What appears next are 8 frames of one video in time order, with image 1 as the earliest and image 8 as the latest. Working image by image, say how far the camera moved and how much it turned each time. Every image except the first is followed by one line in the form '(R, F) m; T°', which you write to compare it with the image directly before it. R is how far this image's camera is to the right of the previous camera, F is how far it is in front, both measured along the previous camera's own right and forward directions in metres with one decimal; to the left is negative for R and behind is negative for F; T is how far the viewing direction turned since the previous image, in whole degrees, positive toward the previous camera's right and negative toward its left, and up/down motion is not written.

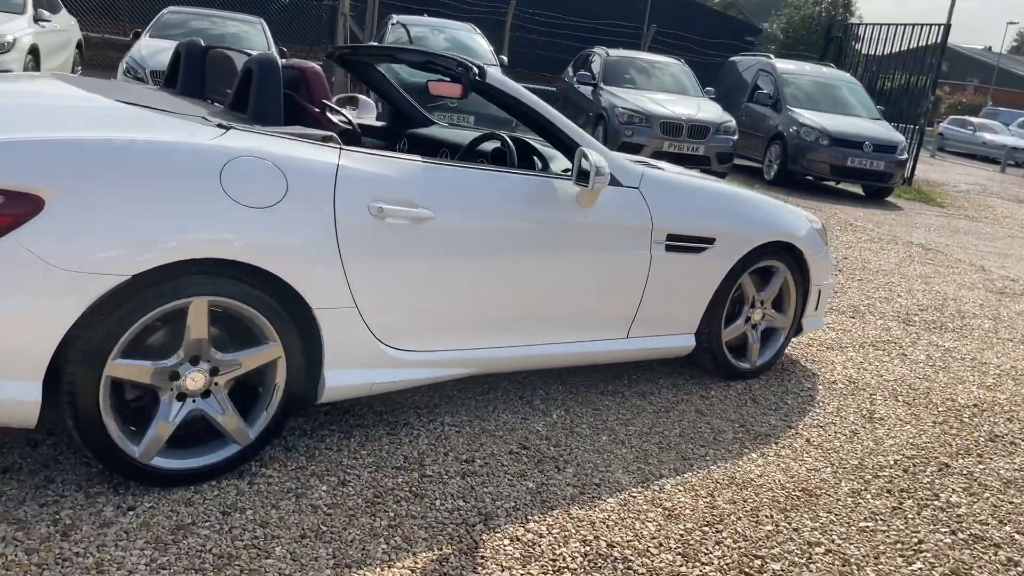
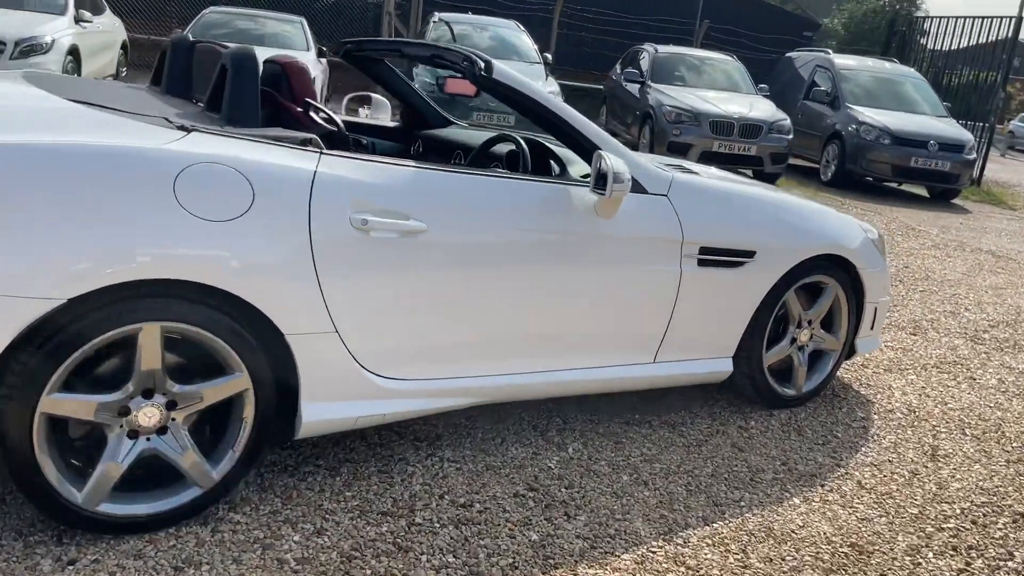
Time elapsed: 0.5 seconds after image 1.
(+0.2, +0.4) m; -3°
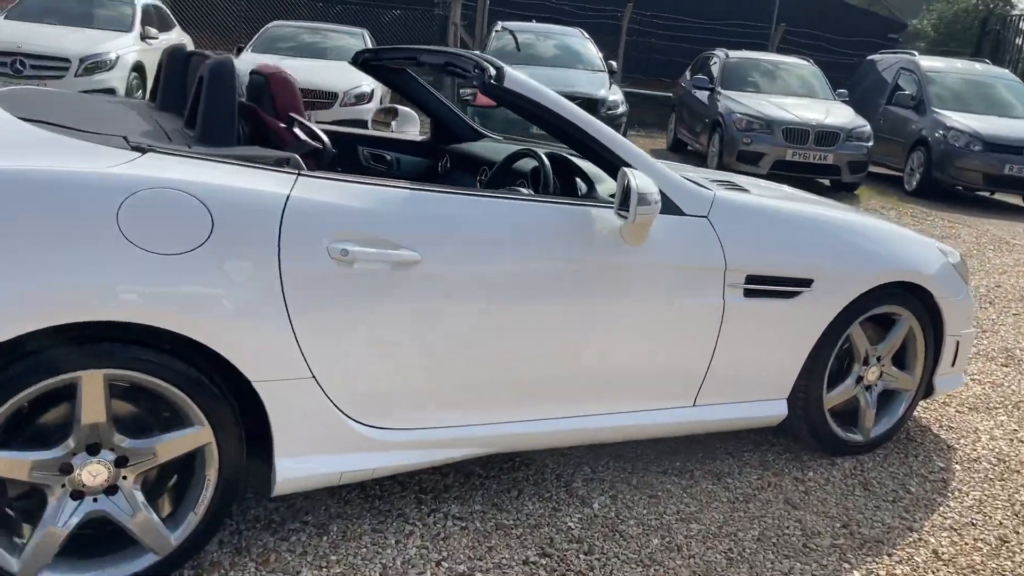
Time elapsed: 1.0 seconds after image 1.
(+0.2, +0.4) m; -5°
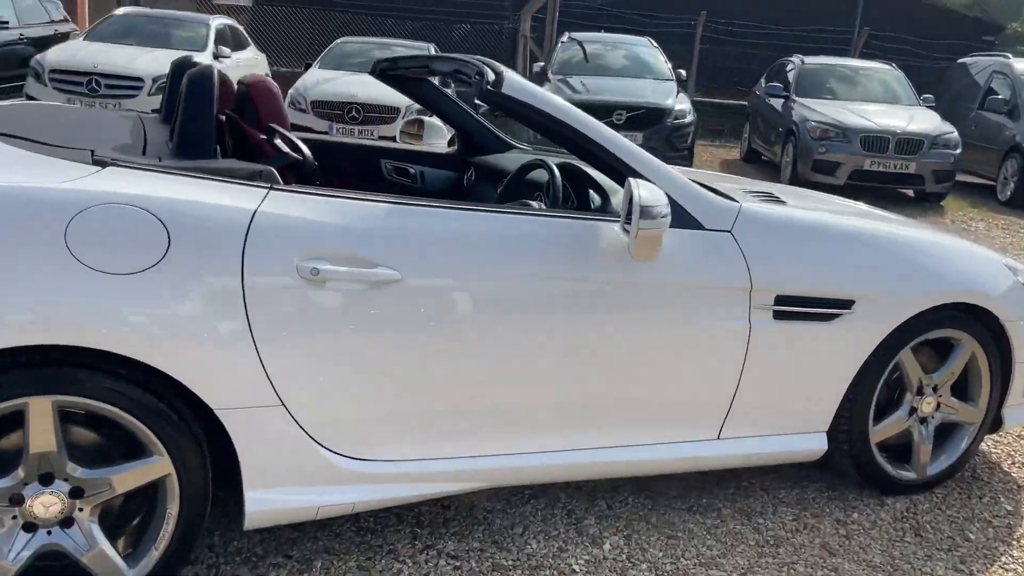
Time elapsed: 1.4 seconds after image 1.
(+0.2, +0.2) m; -5°
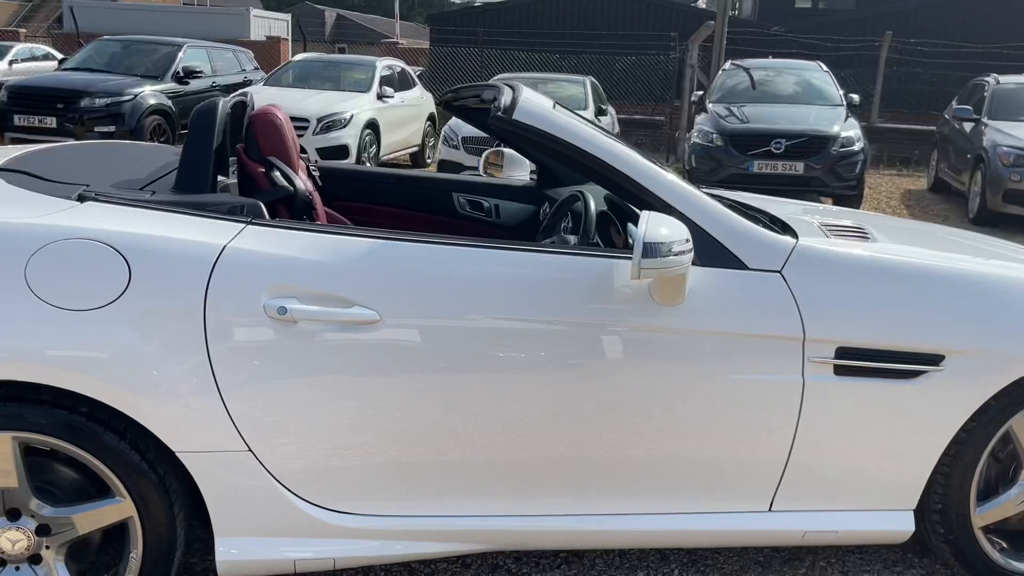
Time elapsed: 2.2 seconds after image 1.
(+0.4, +0.3) m; -12°
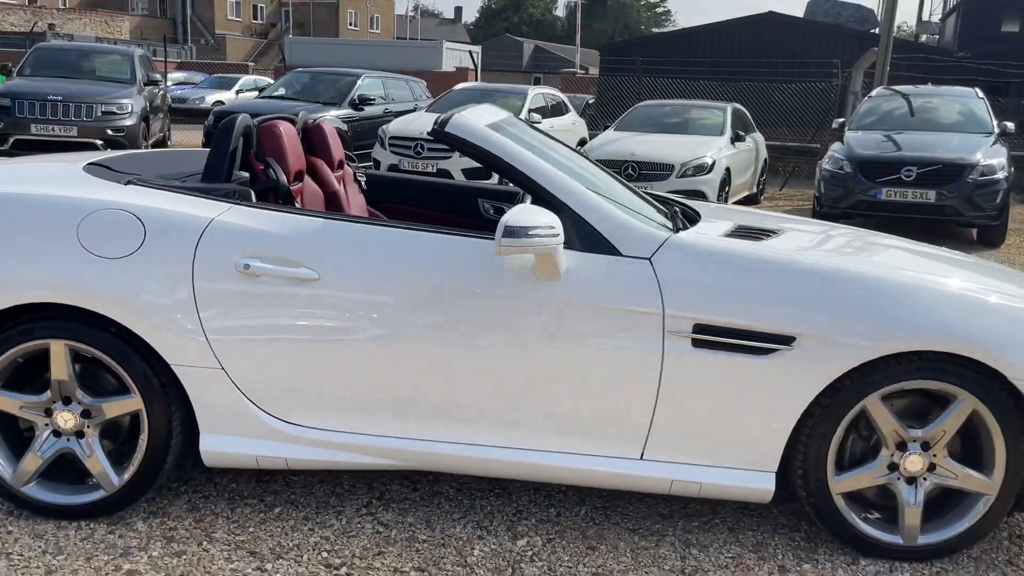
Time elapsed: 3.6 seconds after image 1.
(+0.9, -0.5) m; -13°
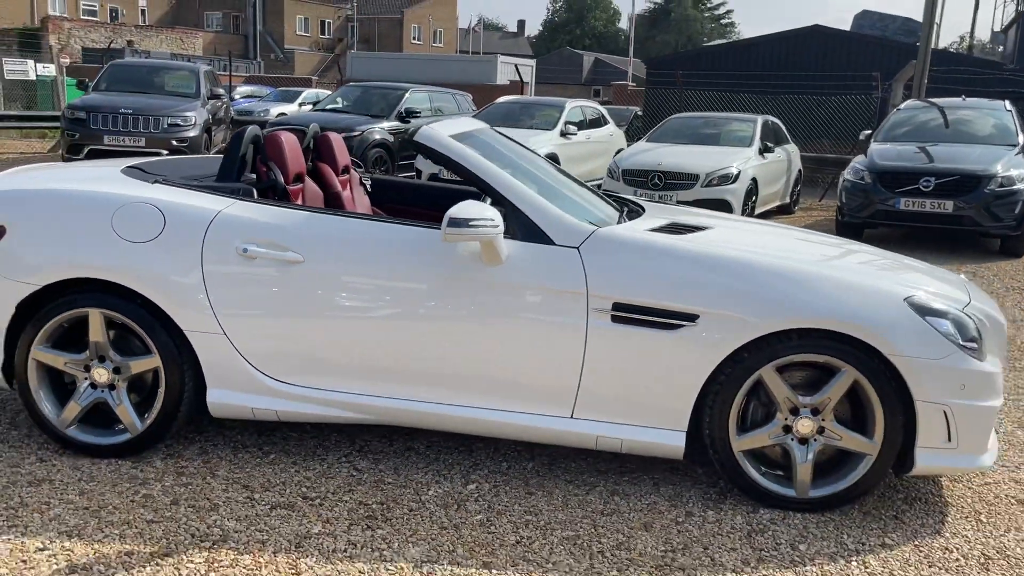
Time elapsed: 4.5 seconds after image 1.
(+0.4, -0.5) m; -4°
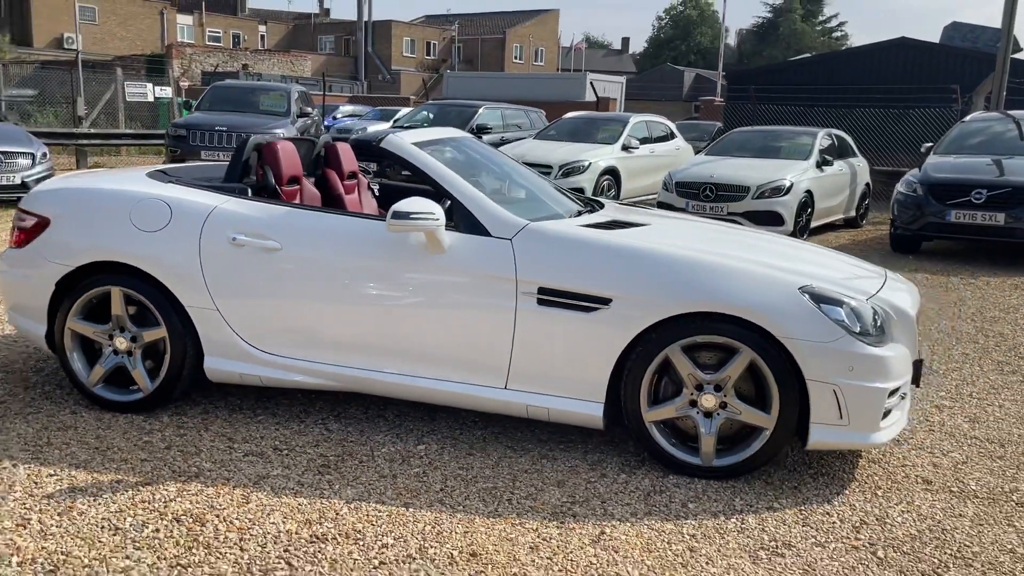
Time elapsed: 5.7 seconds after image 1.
(+0.7, -0.4) m; -7°
